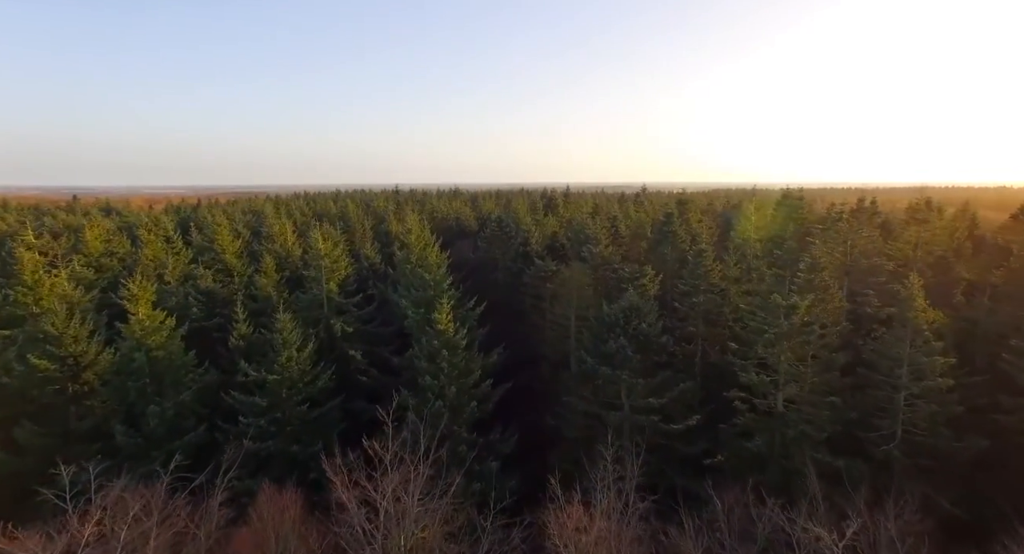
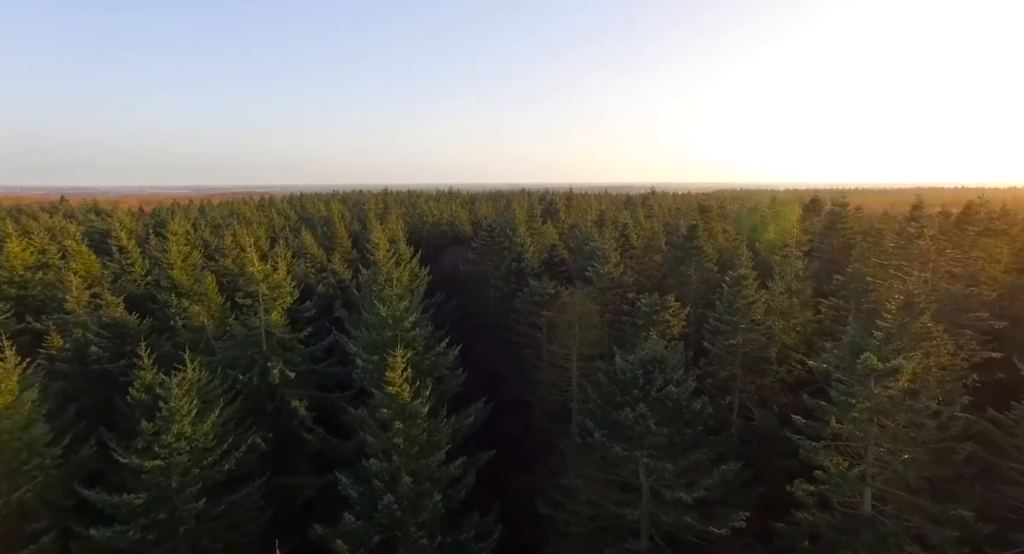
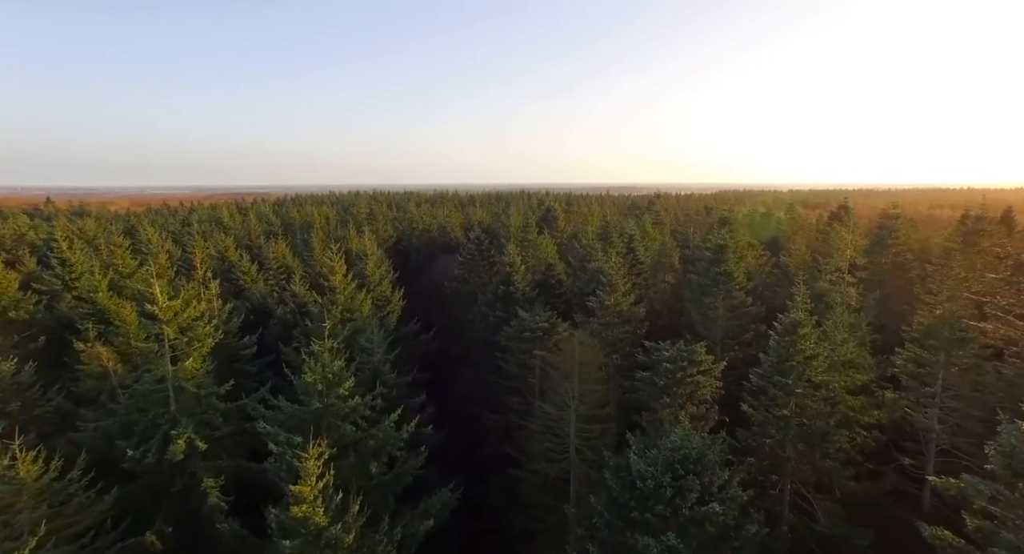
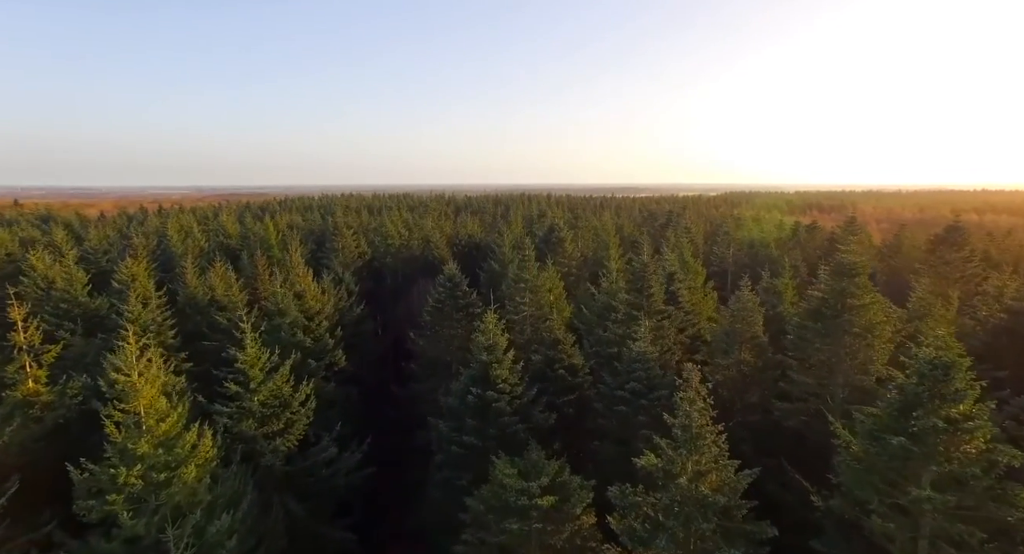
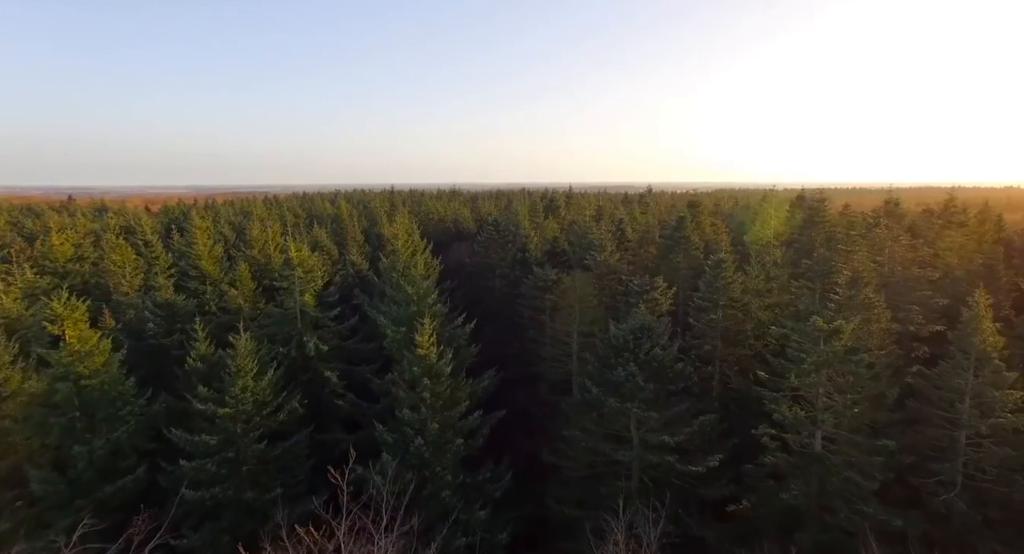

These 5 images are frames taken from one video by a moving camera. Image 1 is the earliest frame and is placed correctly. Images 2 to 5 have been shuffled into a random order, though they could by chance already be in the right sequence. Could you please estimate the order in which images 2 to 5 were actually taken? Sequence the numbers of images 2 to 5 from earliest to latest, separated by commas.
5, 2, 3, 4
